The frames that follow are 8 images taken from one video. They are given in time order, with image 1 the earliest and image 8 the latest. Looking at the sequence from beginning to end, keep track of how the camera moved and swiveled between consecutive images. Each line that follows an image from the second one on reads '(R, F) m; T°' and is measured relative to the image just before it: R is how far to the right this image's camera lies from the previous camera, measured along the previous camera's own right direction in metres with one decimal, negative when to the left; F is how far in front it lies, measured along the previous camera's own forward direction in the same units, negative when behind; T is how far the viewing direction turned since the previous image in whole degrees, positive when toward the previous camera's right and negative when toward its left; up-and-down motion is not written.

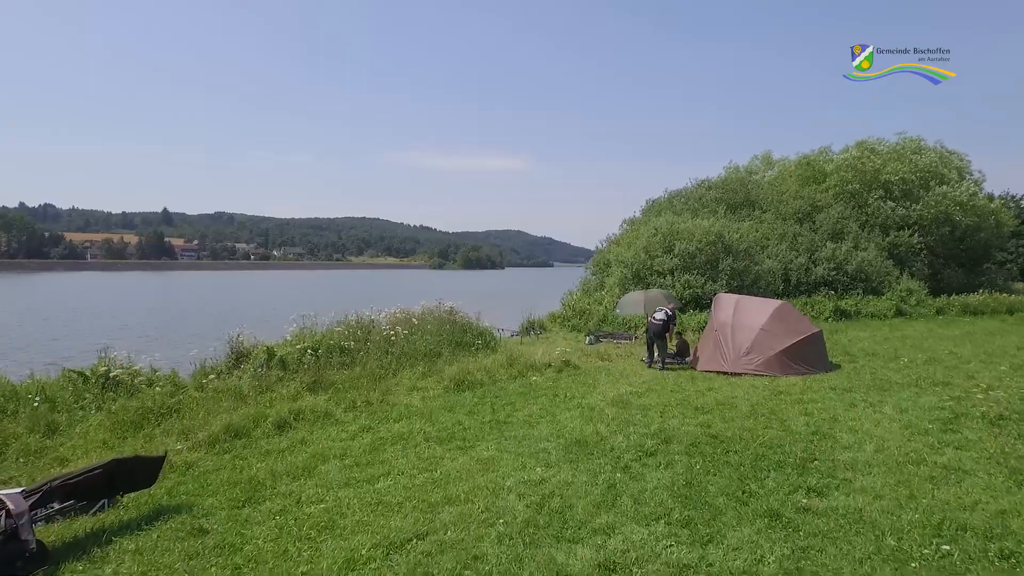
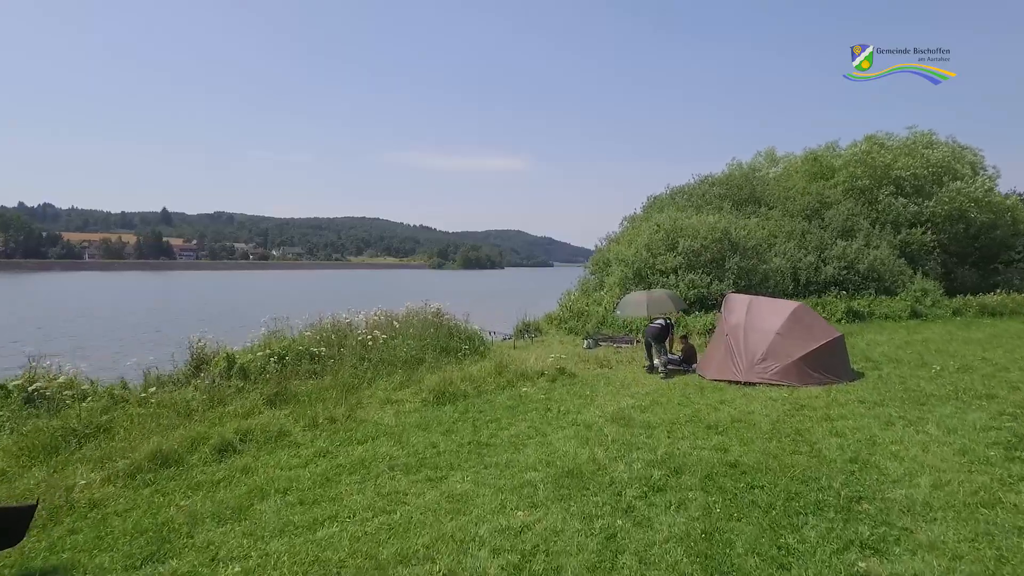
(+0.2, +1.5) m; 0°
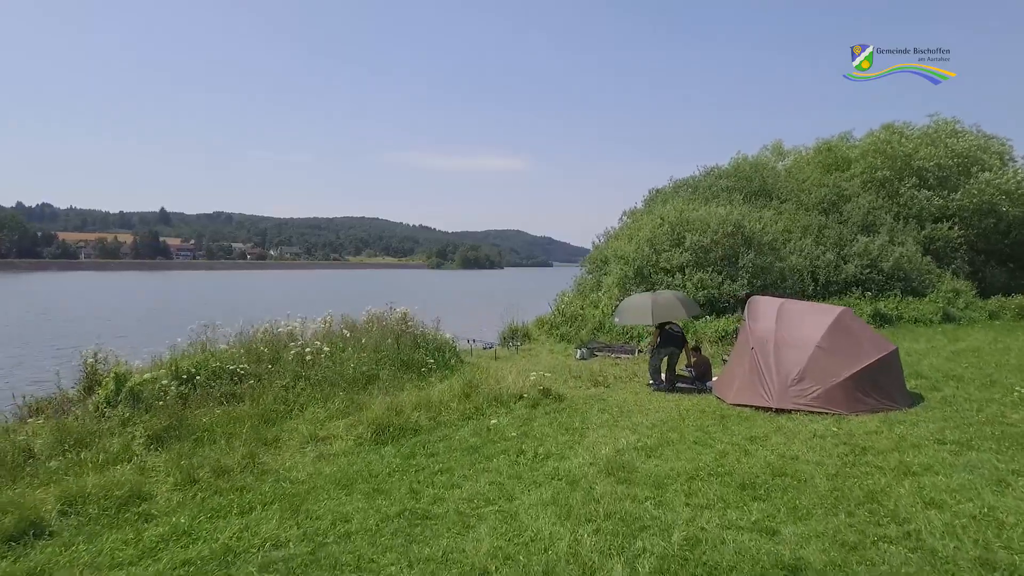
(+0.3, +2.8) m; 0°
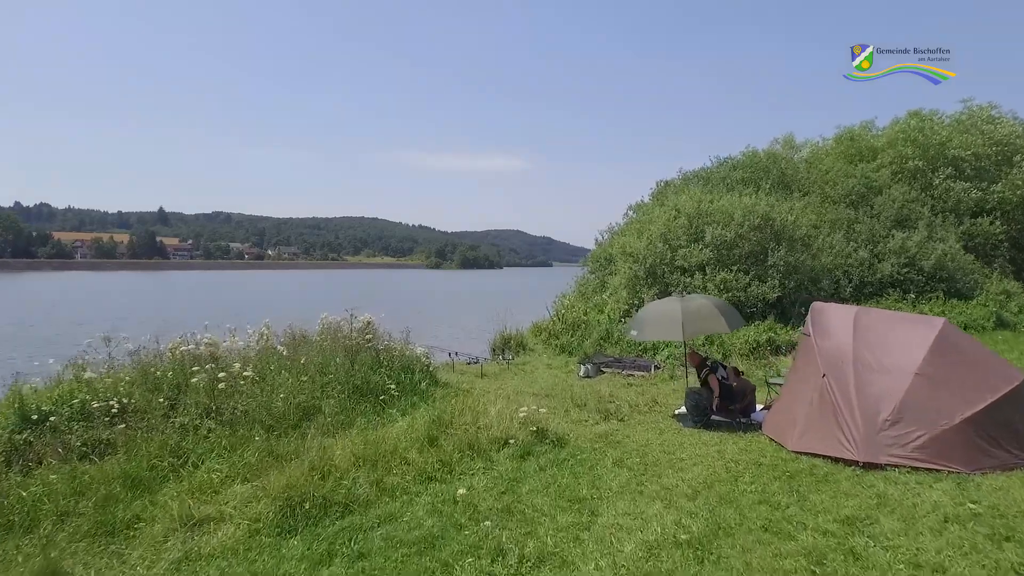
(+0.1, +3.0) m; 0°
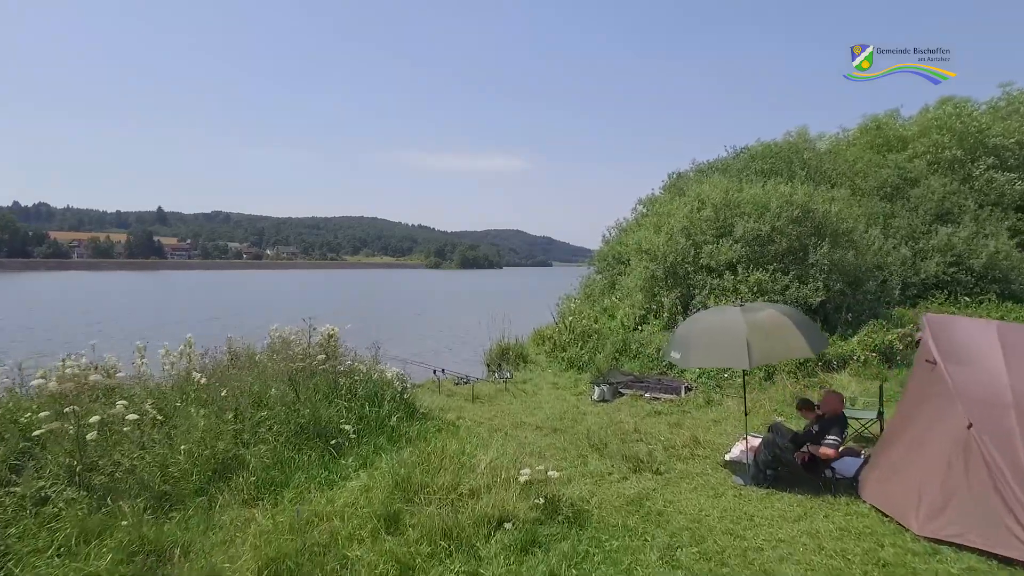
(0.0, +2.6) m; 0°
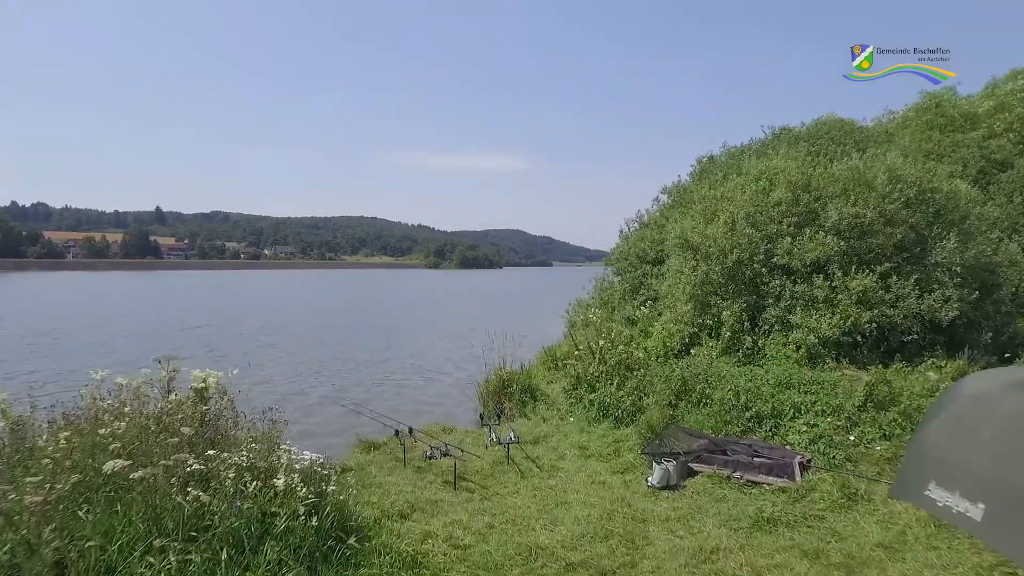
(0.0, +4.5) m; 0°
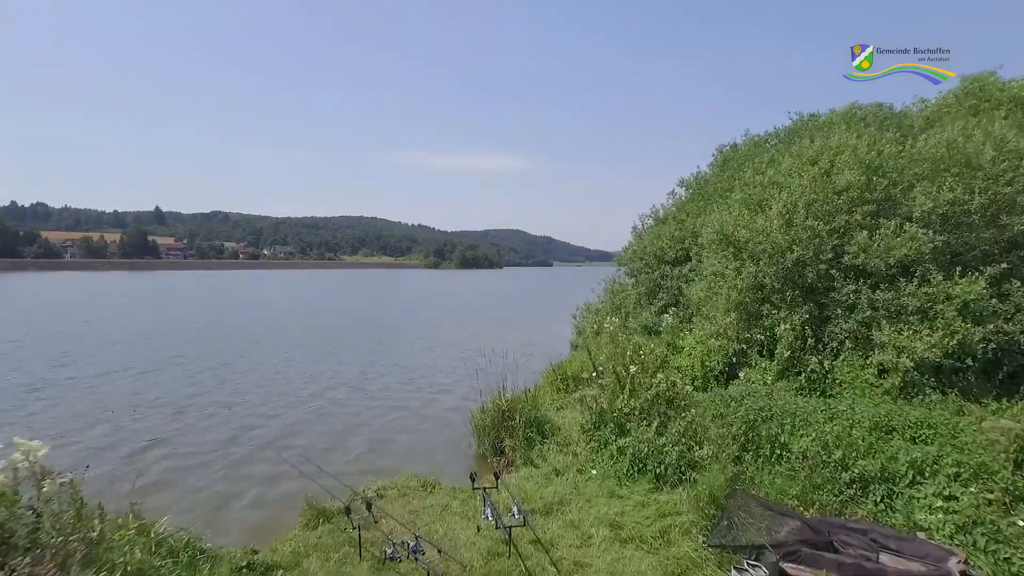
(0.0, +2.5) m; 0°
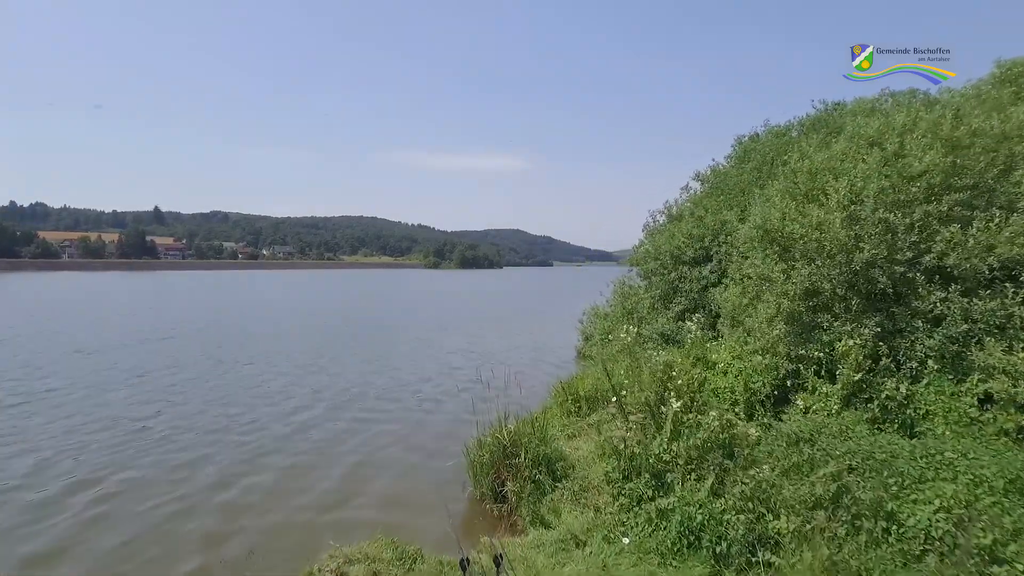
(0.0, +1.9) m; 0°
